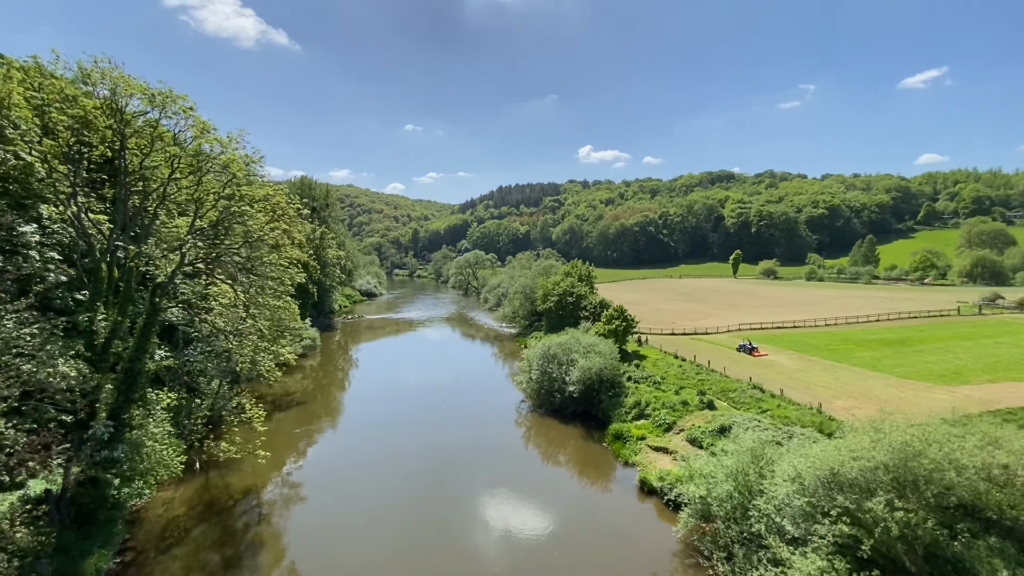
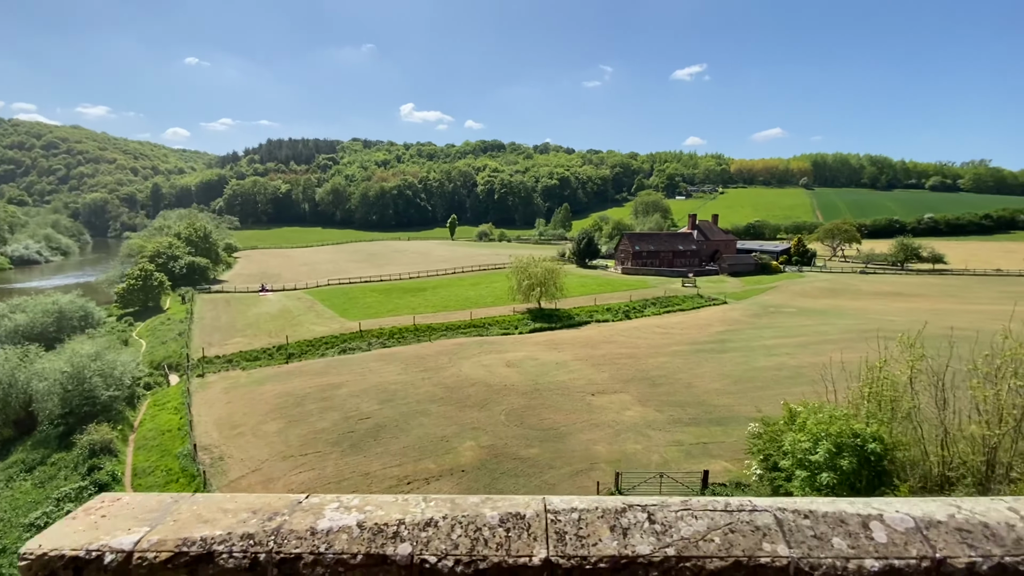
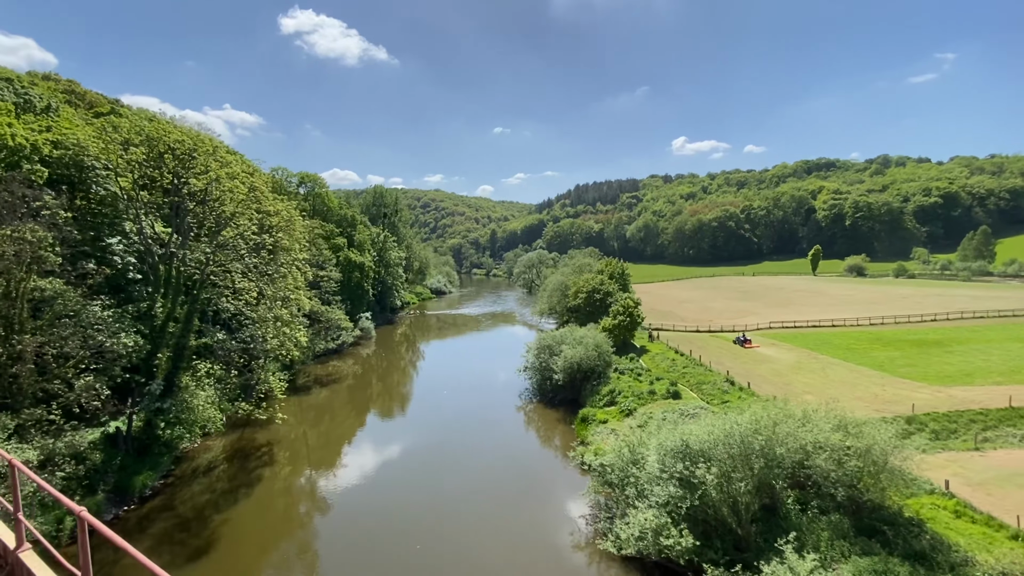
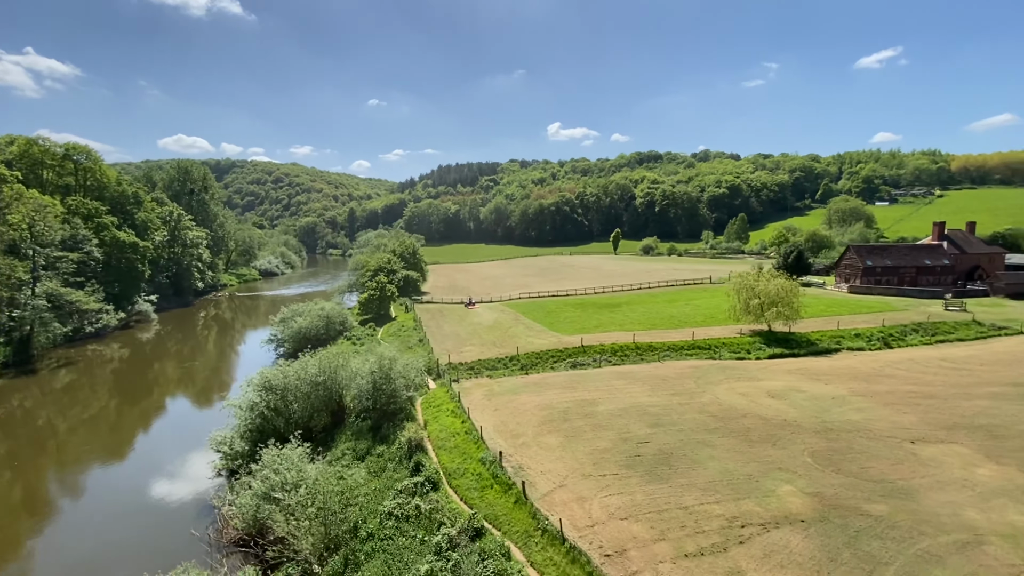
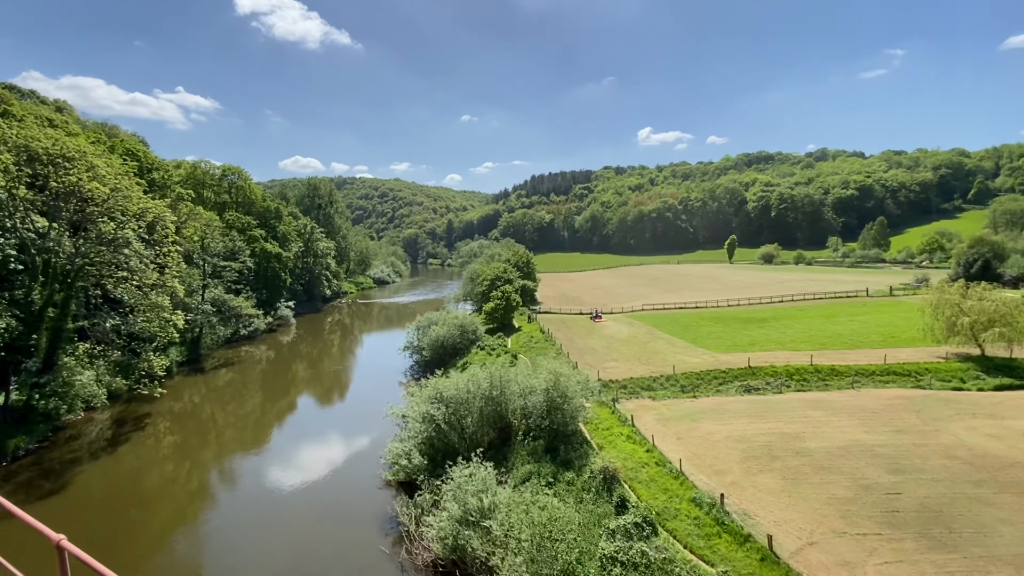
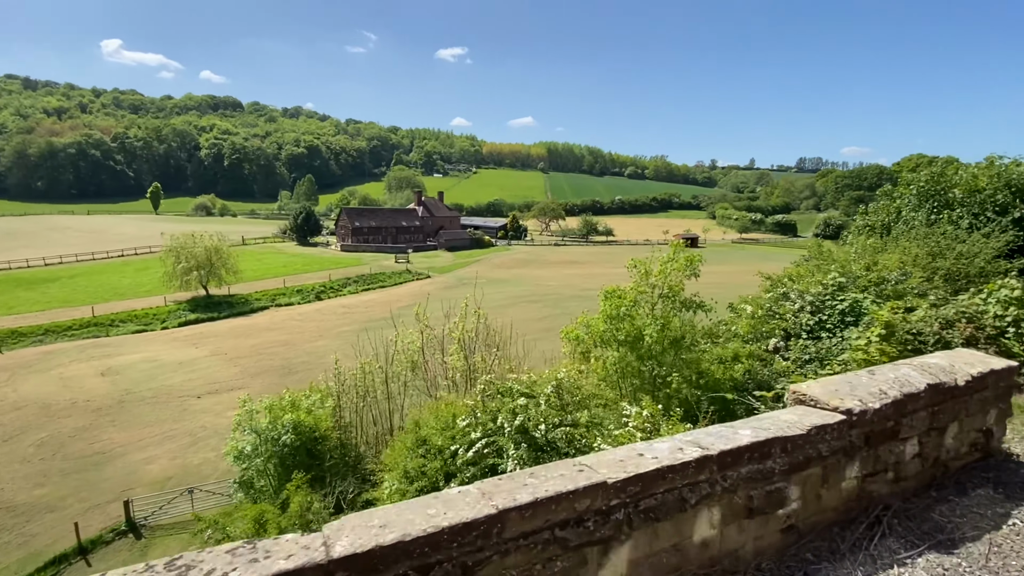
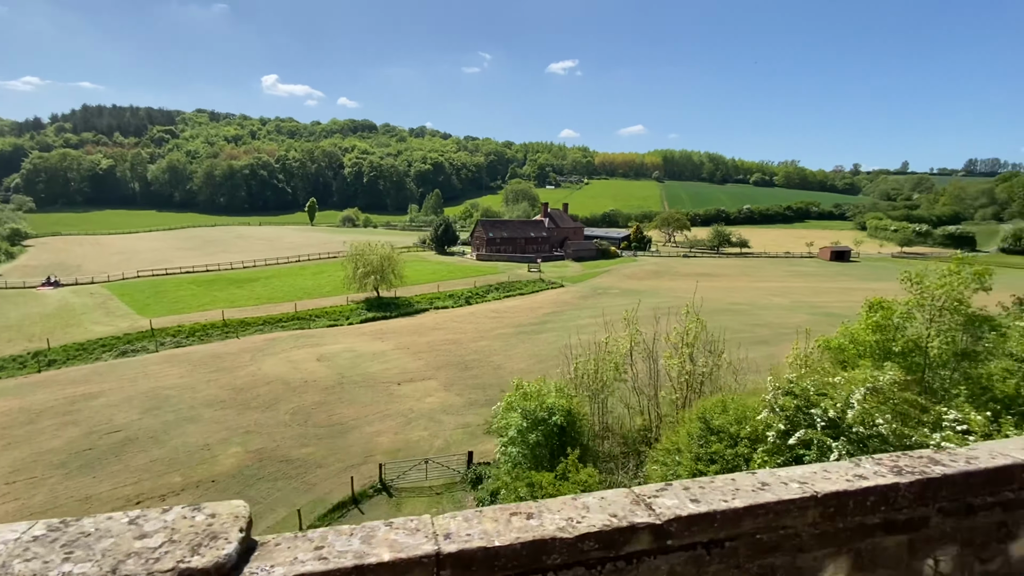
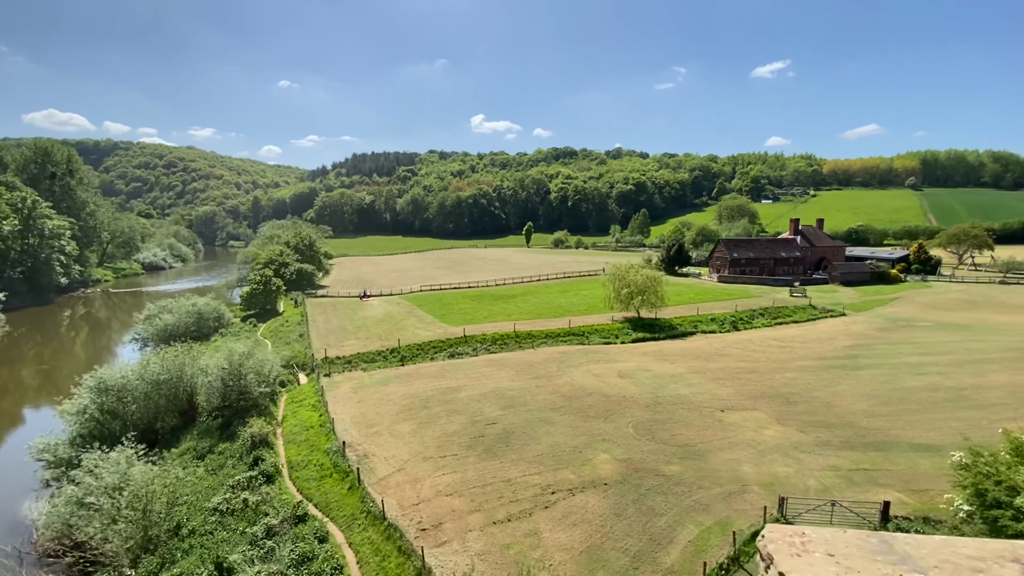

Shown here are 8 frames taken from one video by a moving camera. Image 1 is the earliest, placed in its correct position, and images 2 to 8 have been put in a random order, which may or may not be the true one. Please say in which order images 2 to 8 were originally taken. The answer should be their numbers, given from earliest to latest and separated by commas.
3, 5, 4, 8, 2, 7, 6
